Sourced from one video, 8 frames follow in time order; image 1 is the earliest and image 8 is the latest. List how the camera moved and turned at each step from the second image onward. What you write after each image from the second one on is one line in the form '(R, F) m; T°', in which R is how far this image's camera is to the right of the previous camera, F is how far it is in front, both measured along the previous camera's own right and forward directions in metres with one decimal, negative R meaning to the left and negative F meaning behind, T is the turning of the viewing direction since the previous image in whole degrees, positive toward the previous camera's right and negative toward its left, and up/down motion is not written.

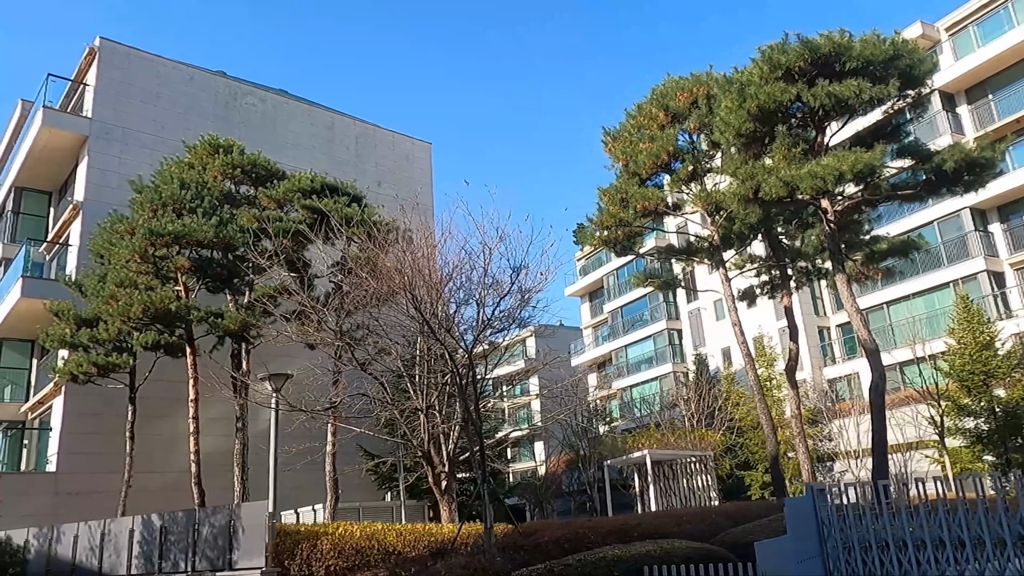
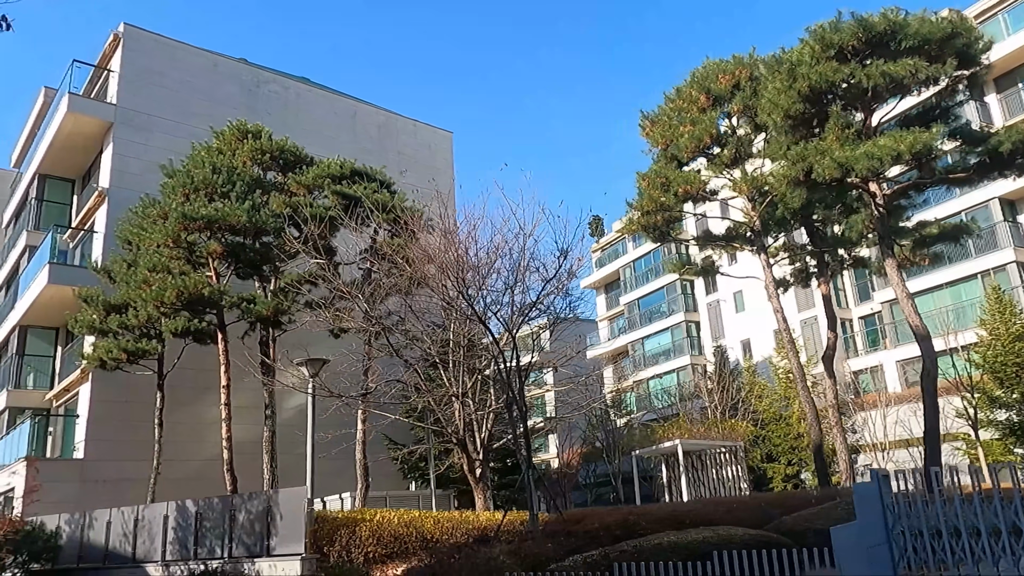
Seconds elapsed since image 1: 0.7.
(-0.6, +0.2) m; -1°
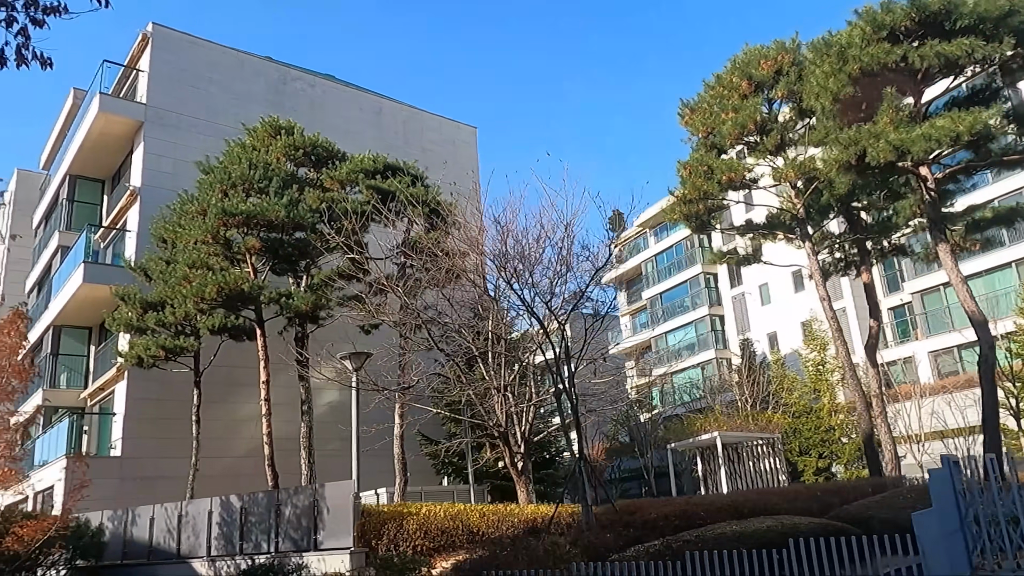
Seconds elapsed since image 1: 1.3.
(-0.5, +0.1) m; -1°
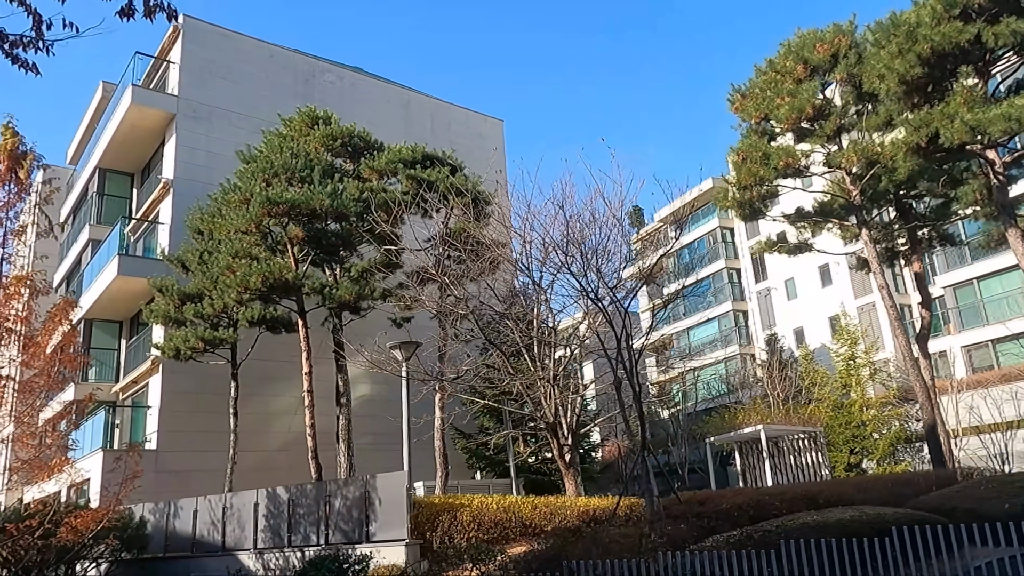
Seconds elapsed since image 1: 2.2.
(-0.8, +0.2) m; -1°
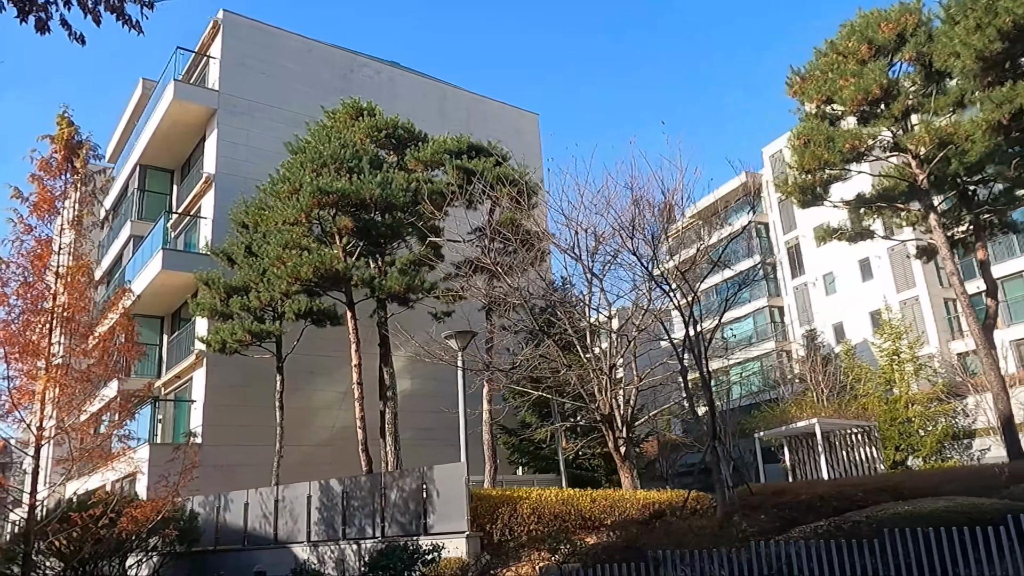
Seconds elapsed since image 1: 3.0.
(-0.6, +0.3) m; -2°
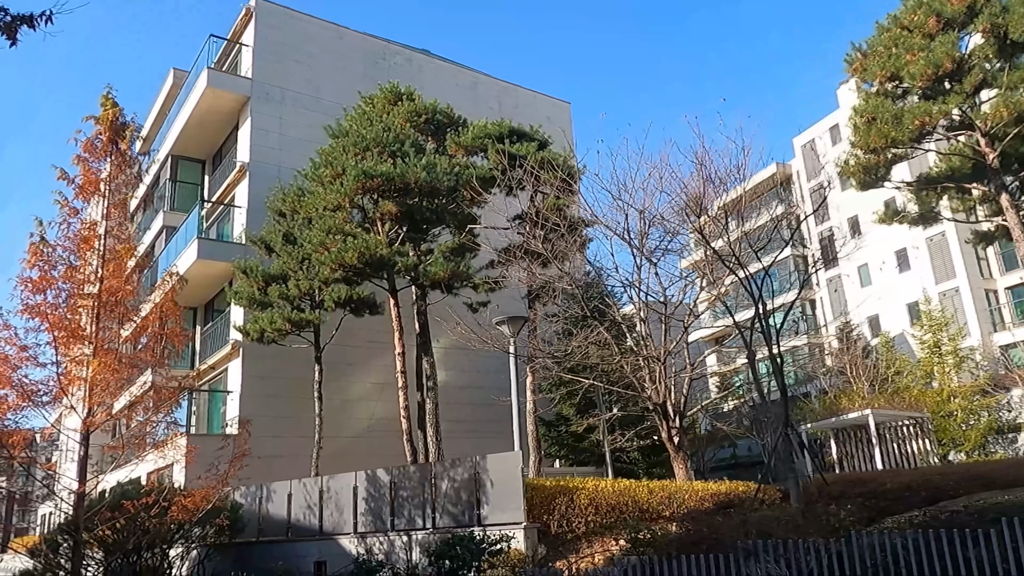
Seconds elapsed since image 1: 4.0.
(-0.7, +0.4) m; -1°
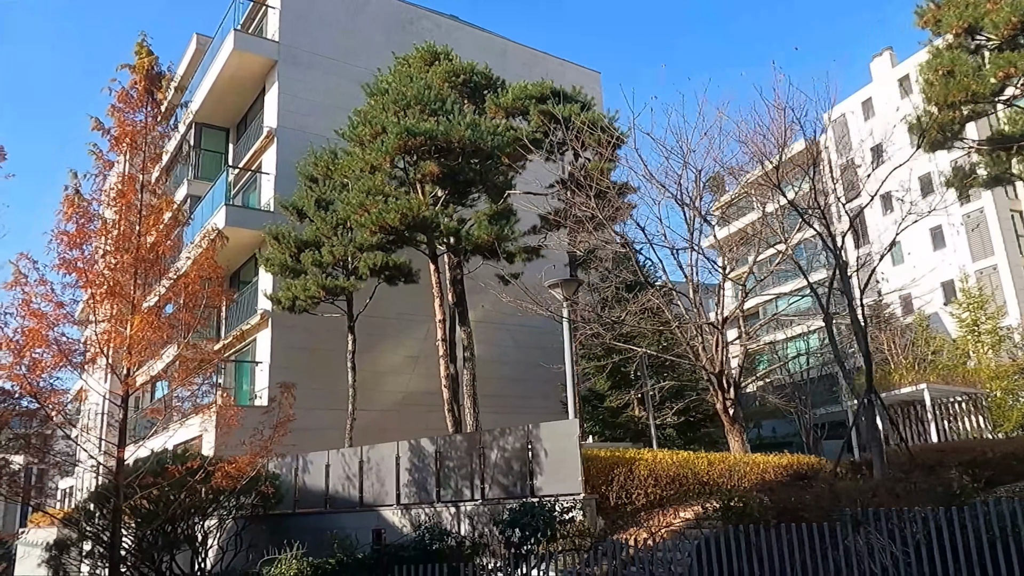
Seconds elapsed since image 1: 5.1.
(-0.7, +0.6) m; -1°
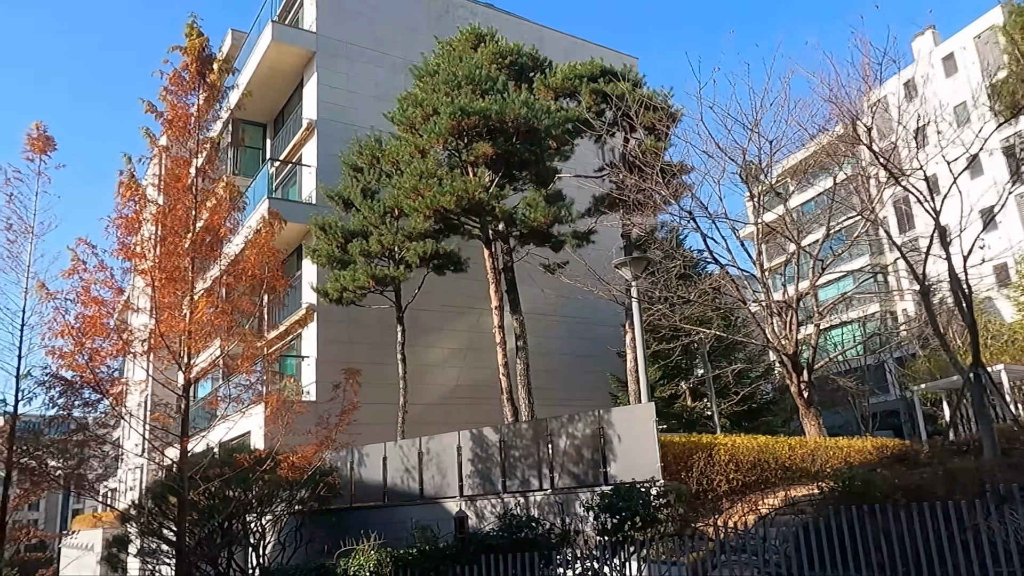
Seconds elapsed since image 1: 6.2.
(-0.7, +0.5) m; -2°
